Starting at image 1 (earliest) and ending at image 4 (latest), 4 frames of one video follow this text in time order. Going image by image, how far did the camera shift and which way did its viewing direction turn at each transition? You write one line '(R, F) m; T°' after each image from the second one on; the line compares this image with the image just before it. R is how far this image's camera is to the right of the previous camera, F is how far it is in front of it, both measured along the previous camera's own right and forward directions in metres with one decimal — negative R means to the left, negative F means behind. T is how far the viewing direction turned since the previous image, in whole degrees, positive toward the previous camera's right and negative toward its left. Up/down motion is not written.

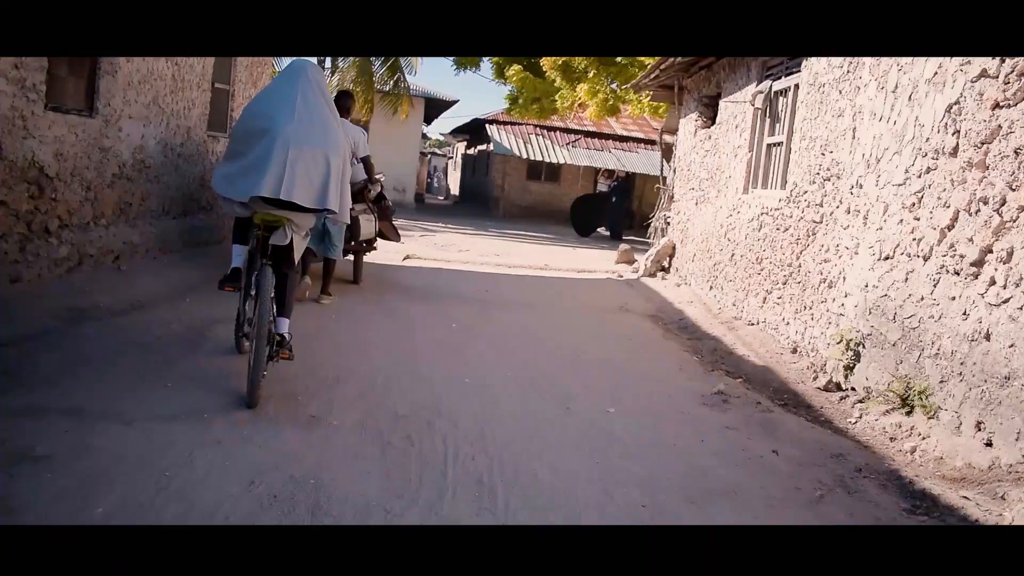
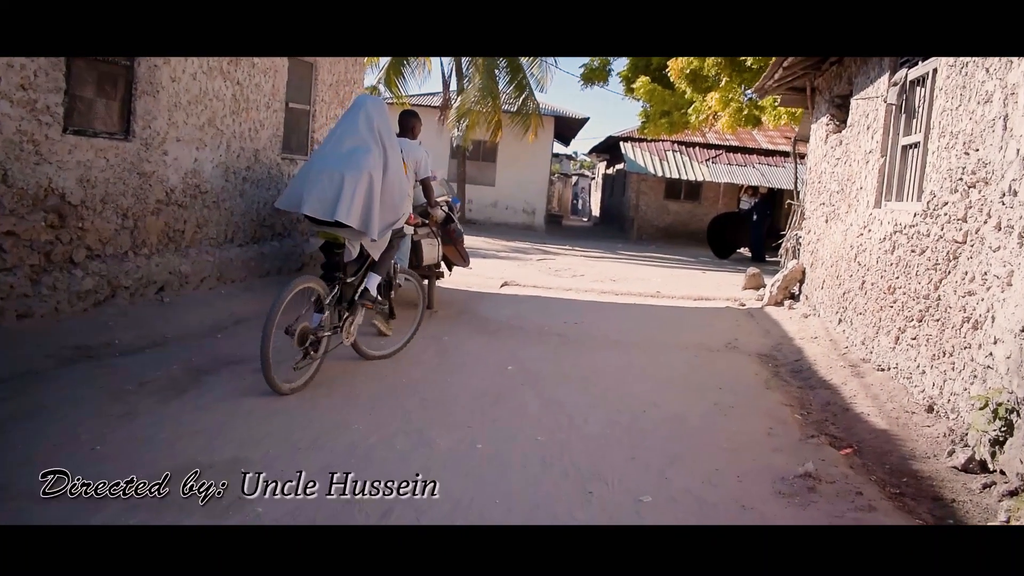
(+0.5, +1.0) m; -10°
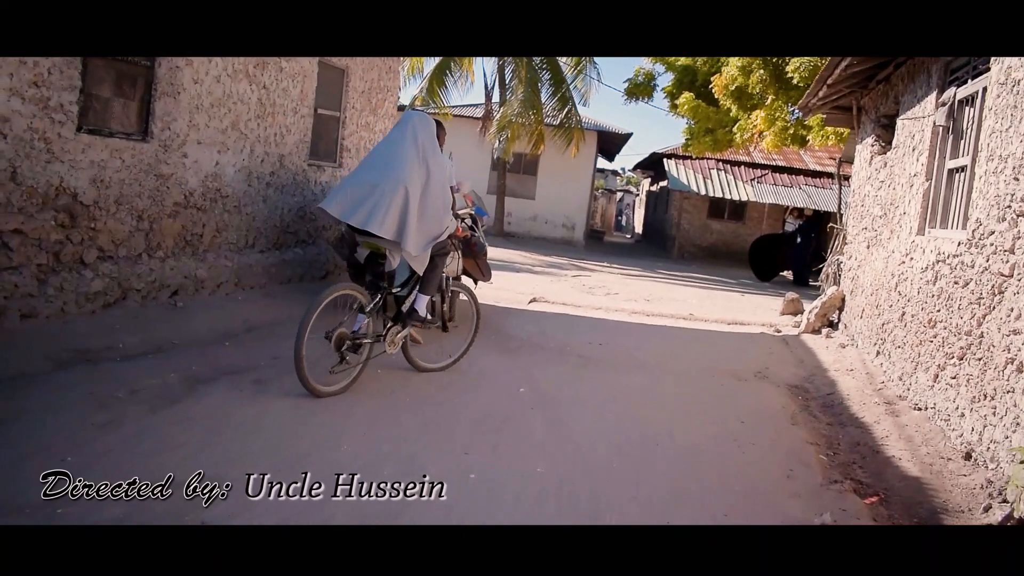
(+0.2, +0.2) m; -3°
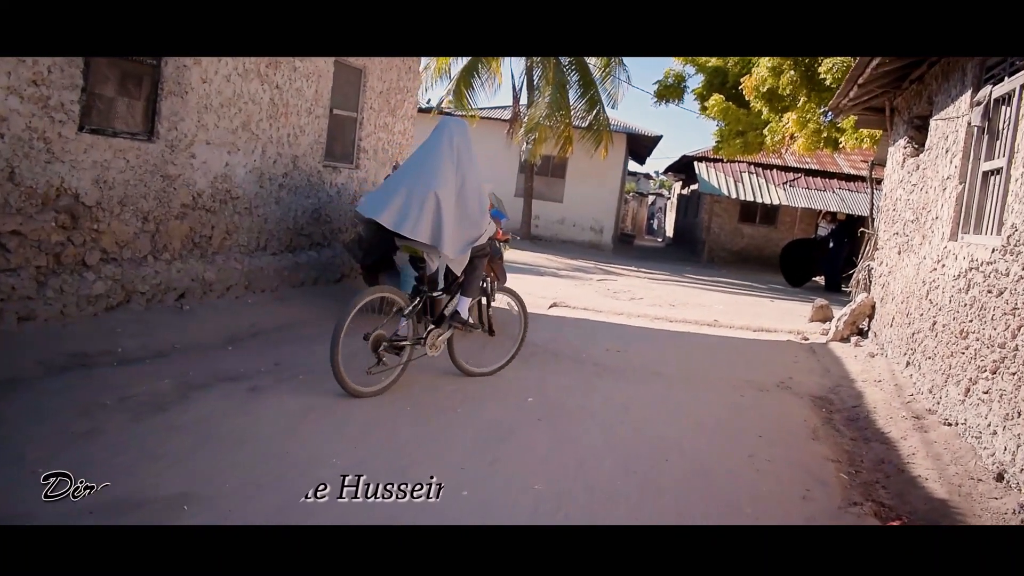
(+0.1, +0.2) m; -2°
